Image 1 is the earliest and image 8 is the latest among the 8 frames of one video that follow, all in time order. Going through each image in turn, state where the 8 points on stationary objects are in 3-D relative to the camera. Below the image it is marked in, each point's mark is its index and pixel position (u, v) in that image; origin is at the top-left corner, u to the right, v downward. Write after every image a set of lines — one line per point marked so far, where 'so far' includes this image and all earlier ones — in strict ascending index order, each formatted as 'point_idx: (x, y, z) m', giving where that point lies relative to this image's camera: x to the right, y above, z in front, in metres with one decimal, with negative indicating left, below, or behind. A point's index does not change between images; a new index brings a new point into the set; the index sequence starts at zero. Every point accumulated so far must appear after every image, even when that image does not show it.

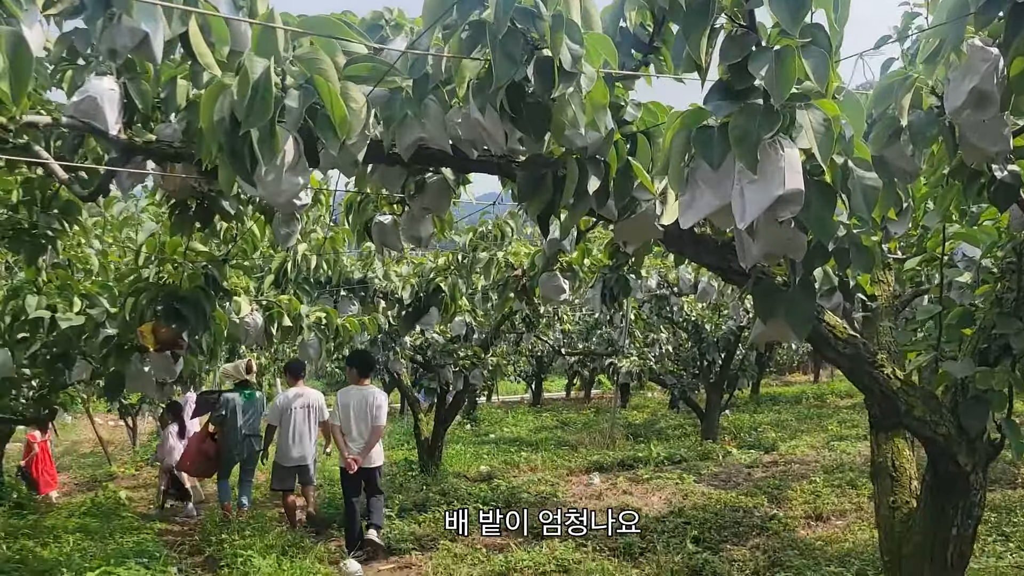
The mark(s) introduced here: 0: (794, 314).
0: (+0.6, -0.1, +1.8) m
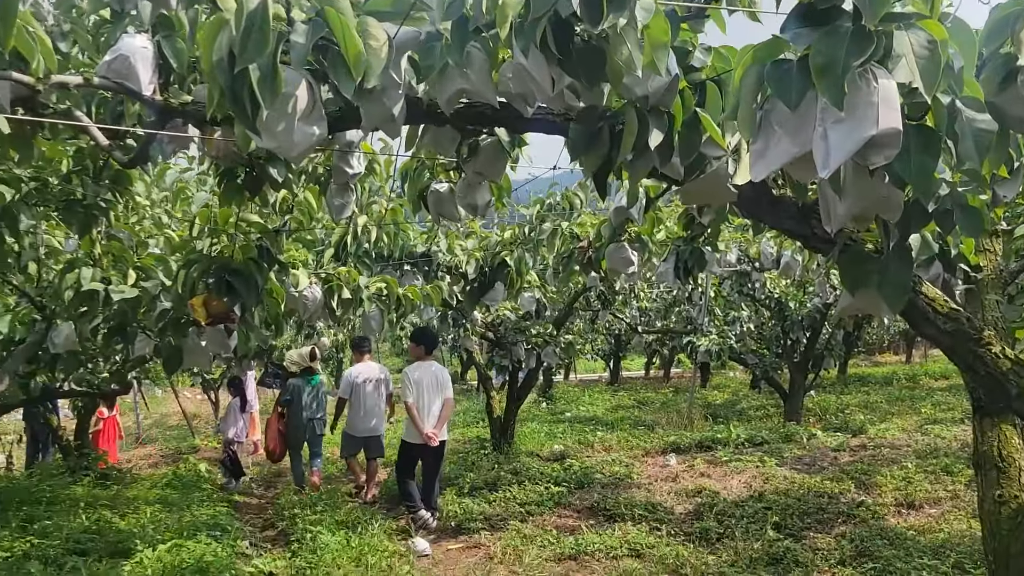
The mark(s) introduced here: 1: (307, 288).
0: (+0.7, 0.0, +1.6) m
1: (-0.7, 0.0, +3.0) m
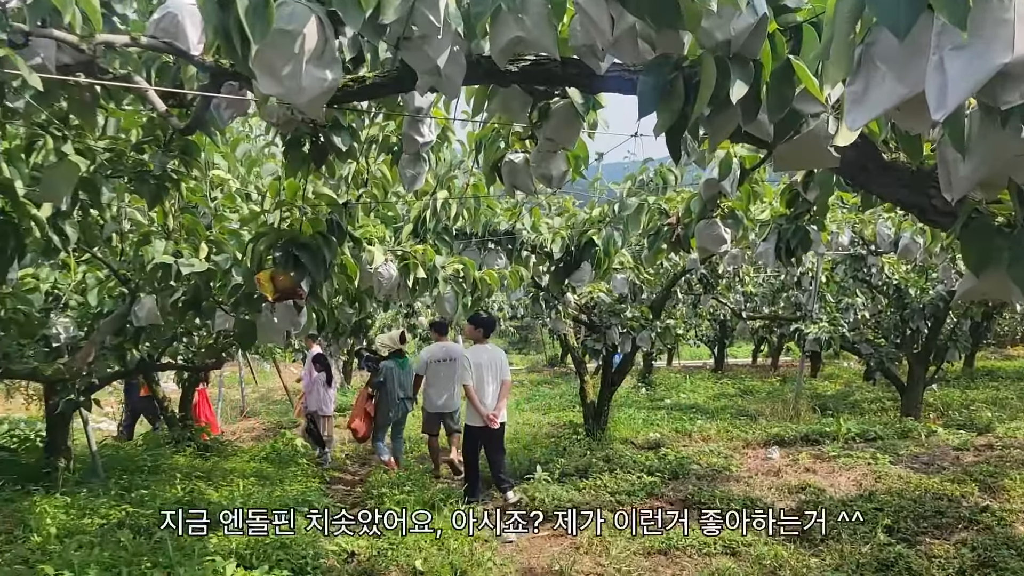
0: (+0.8, 0.0, +1.3) m
1: (-0.4, +0.1, +2.9) m
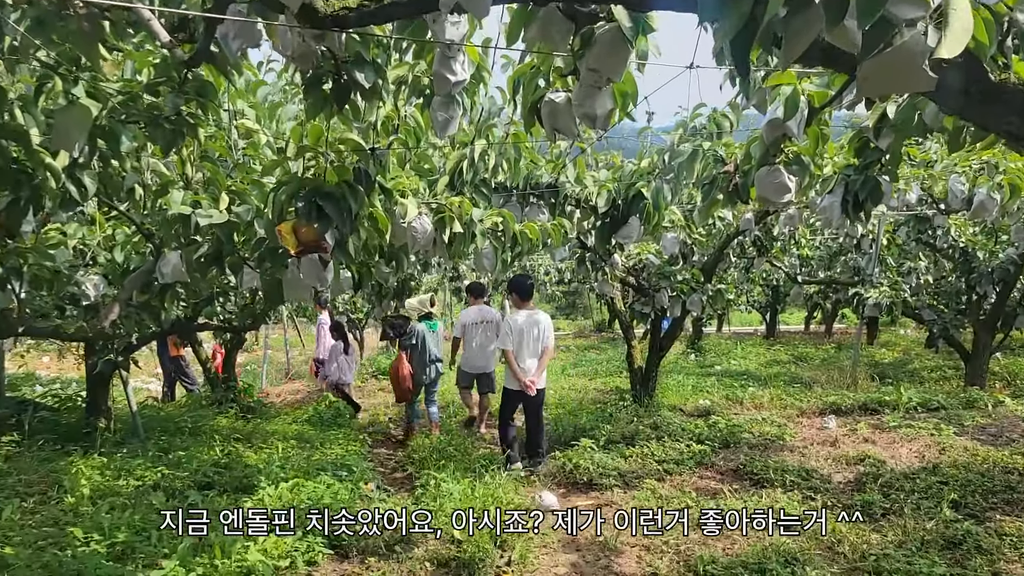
0: (+0.8, +0.1, +1.1) m
1: (-0.3, +0.2, +2.7) m
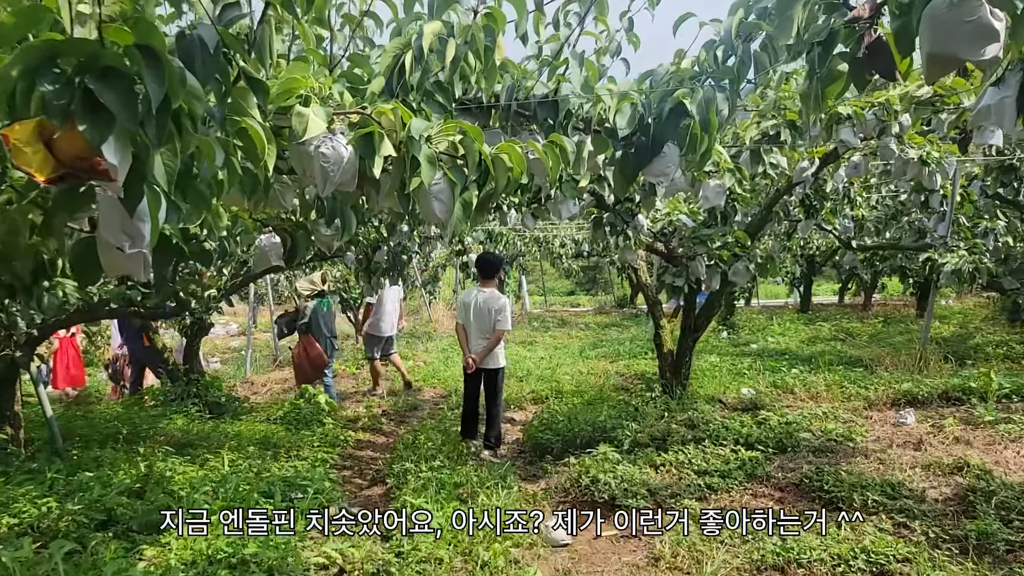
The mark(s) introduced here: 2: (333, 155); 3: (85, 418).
0: (+0.7, +0.2, 0.0) m
1: (-0.4, +0.3, +1.7) m
2: (-0.3, +0.3, +1.7) m
3: (-2.3, -0.7, +4.8) m
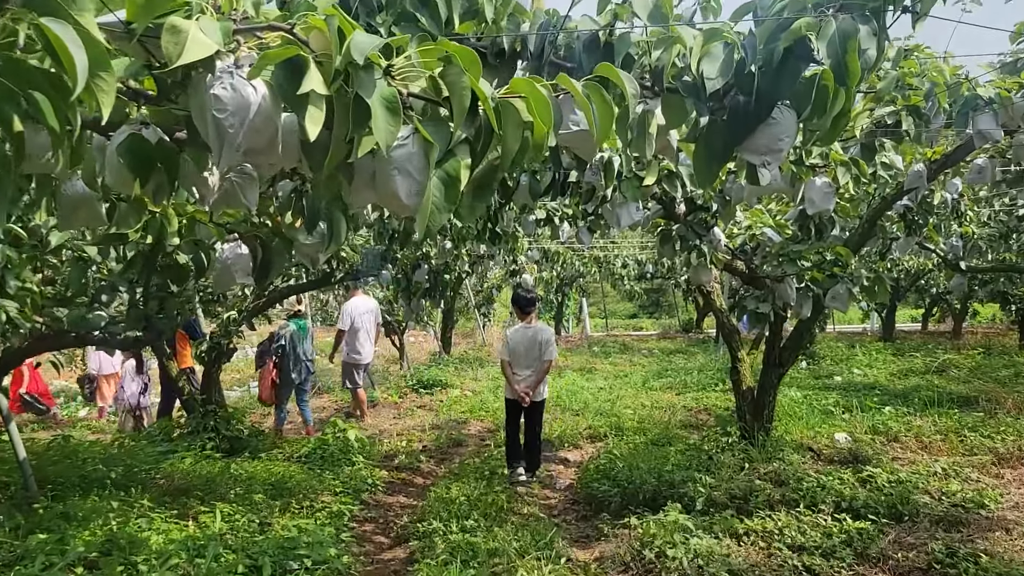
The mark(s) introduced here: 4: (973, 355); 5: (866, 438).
0: (+0.6, +0.2, -0.8) m
1: (-0.3, +0.2, +1.0) m
2: (-0.3, +0.2, +1.0) m
3: (-2.1, -0.8, +4.2) m
4: (+5.0, -0.7, +9.6) m
5: (+1.9, -0.8, +4.7) m
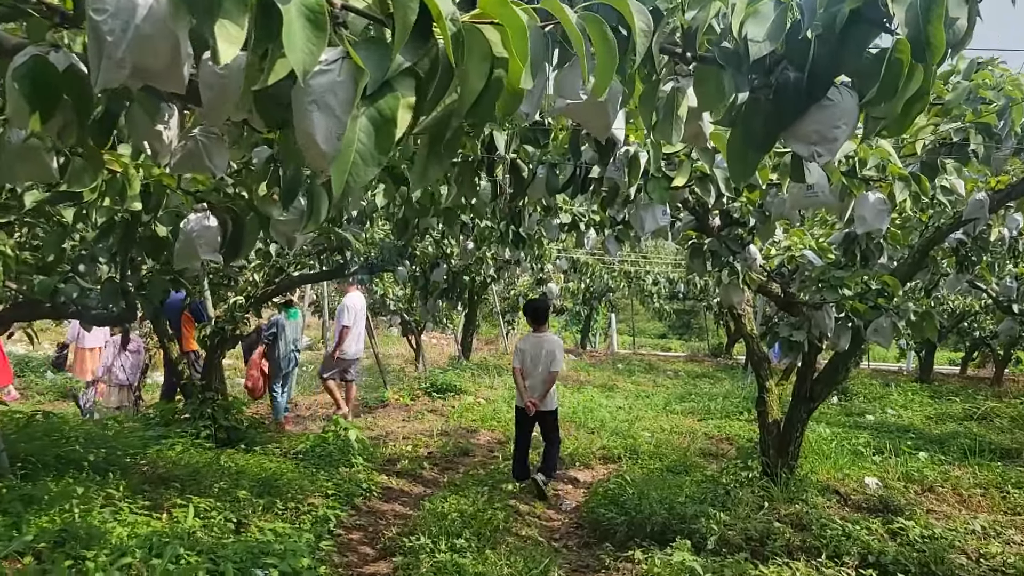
0: (+0.5, +0.1, -1.0) m
1: (-0.4, +0.3, +0.8) m
2: (-0.4, +0.3, +0.7) m
3: (-2.1, -0.7, +4.0) m
4: (+5.2, -1.2, +9.1) m
5: (+1.9, -1.0, +4.3) m
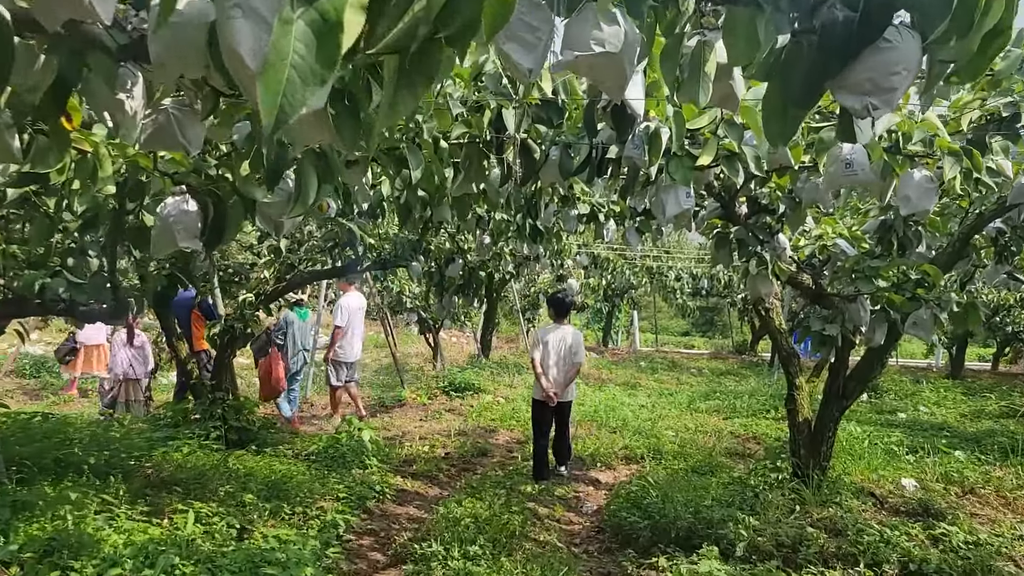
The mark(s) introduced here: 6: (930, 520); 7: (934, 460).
0: (+0.4, +0.2, -1.2) m
1: (-0.4, +0.3, +0.6) m
2: (-0.4, +0.3, +0.6) m
3: (-2.0, -0.7, +3.9) m
4: (+5.4, -1.1, +8.8) m
5: (+2.0, -0.9, +4.1) m
6: (+1.7, -0.9, +3.5) m
7: (+2.4, -1.0, +5.1) m
